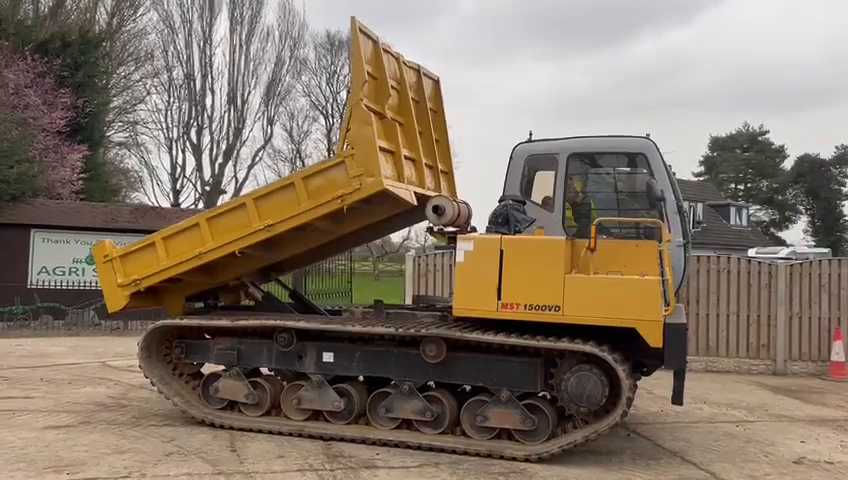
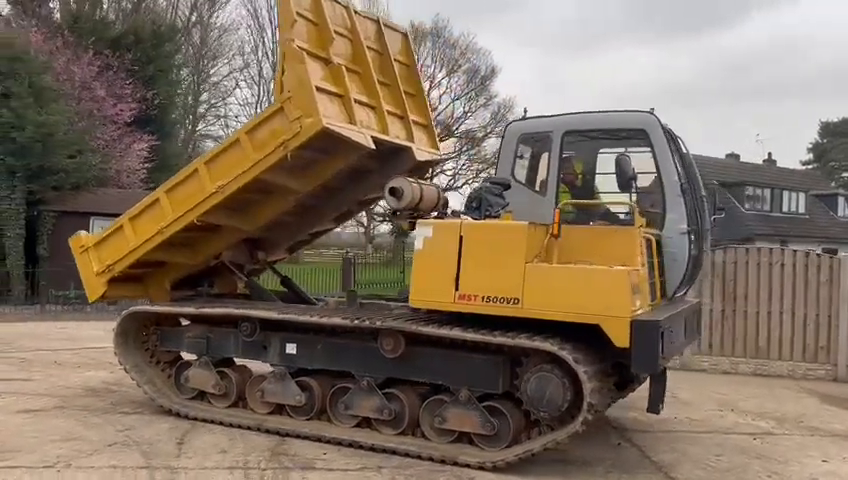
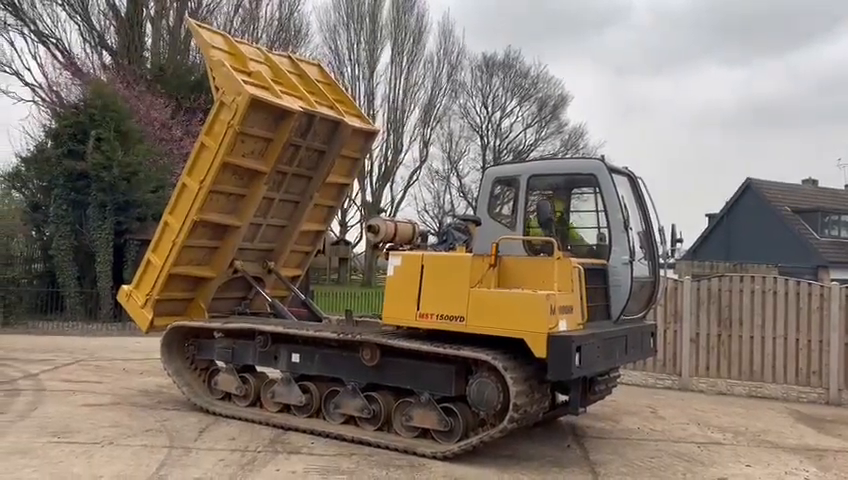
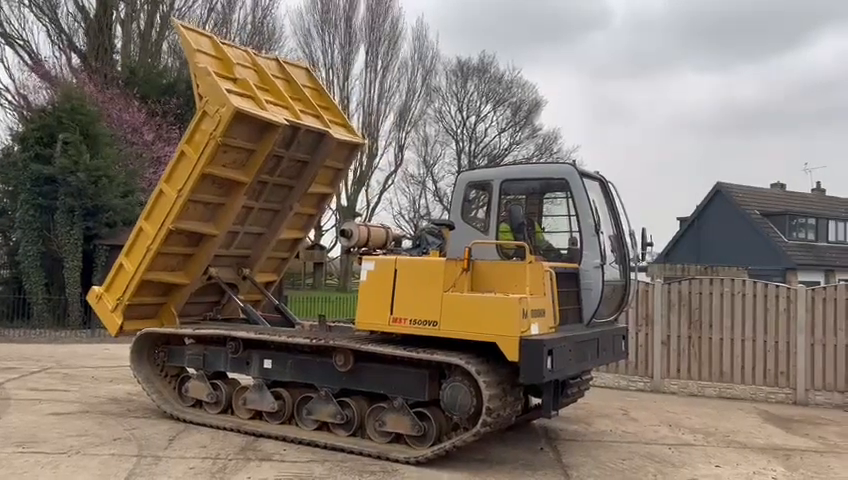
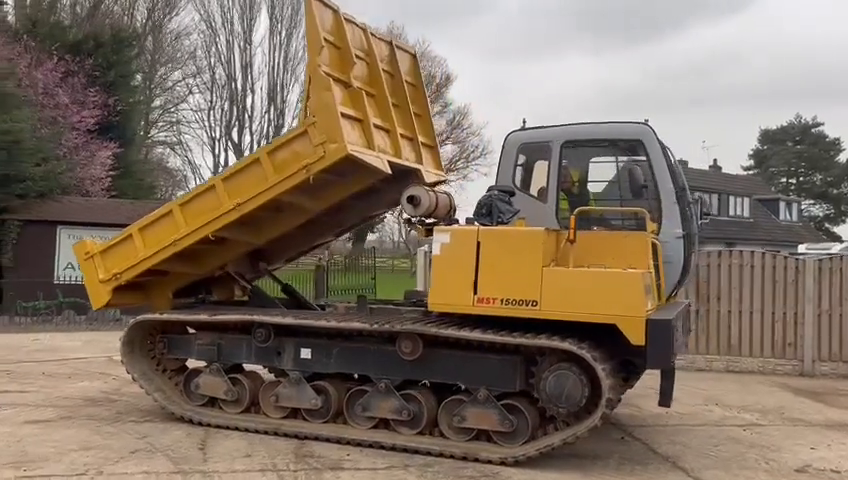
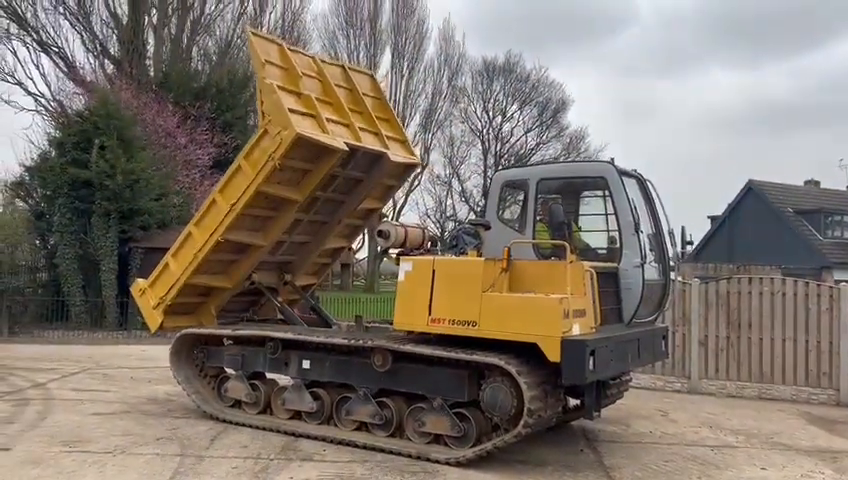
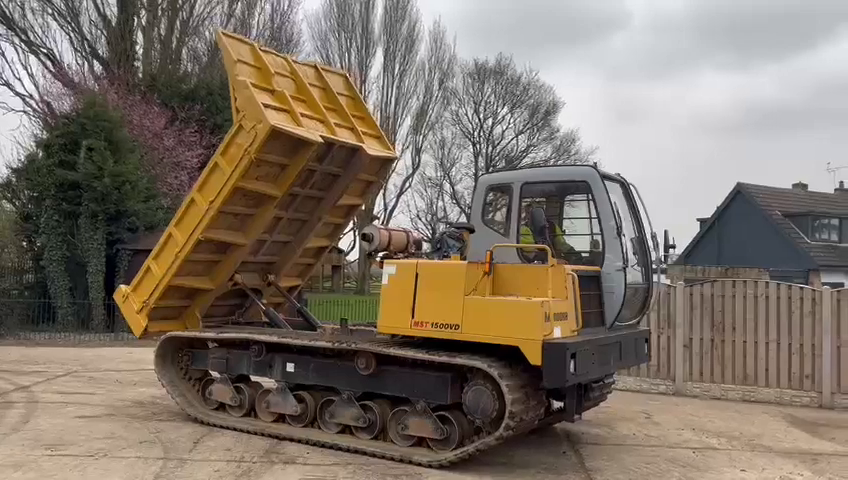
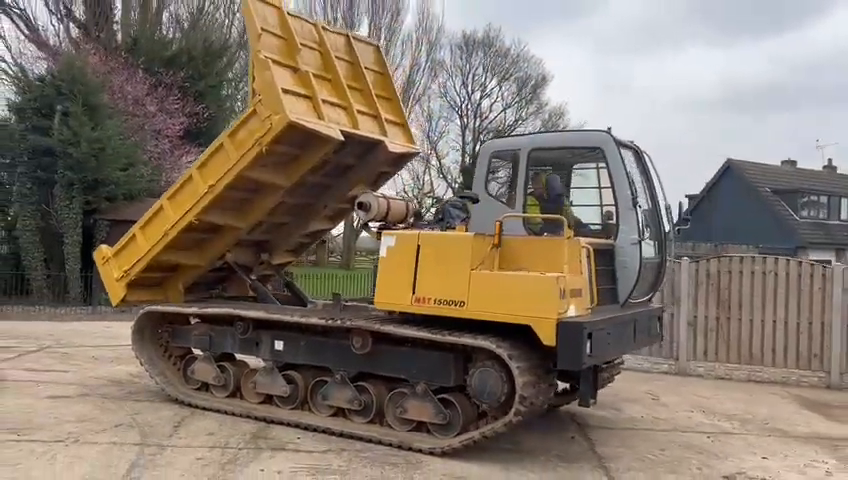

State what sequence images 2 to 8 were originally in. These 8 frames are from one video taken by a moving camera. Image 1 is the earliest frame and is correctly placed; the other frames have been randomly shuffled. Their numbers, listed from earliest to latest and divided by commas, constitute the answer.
5, 2, 8, 6, 7, 4, 3
